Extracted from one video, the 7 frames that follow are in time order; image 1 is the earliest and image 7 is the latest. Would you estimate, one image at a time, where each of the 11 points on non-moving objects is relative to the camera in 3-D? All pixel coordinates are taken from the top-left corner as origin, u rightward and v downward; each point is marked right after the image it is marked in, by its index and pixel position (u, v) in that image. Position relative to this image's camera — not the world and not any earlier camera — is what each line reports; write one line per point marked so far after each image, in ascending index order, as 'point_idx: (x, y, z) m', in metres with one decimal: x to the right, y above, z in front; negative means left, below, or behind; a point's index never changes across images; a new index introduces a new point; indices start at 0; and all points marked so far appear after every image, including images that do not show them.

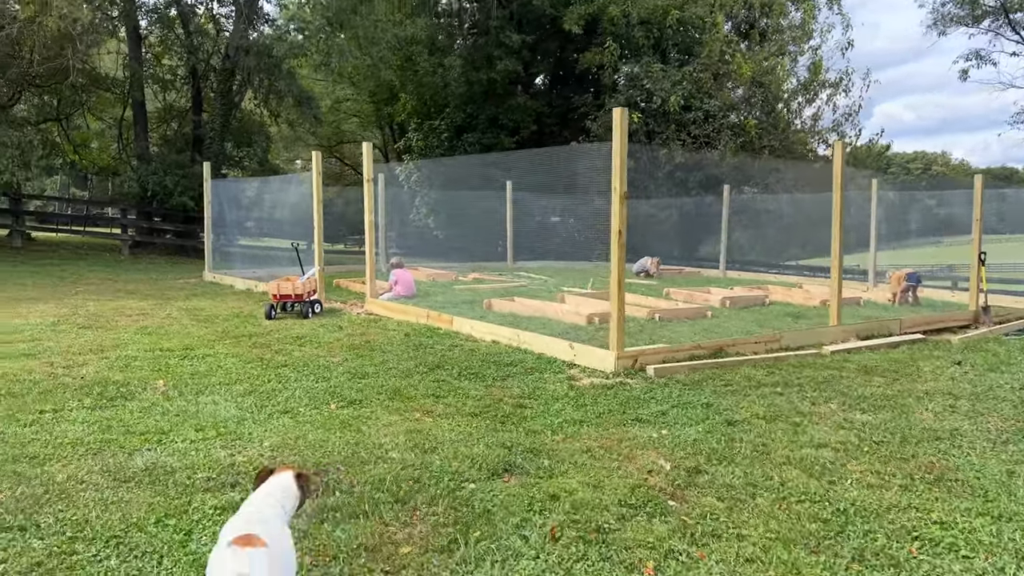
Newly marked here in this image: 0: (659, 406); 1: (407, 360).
0: (+0.8, -0.7, +4.7) m
1: (-0.8, -0.5, +5.9) m
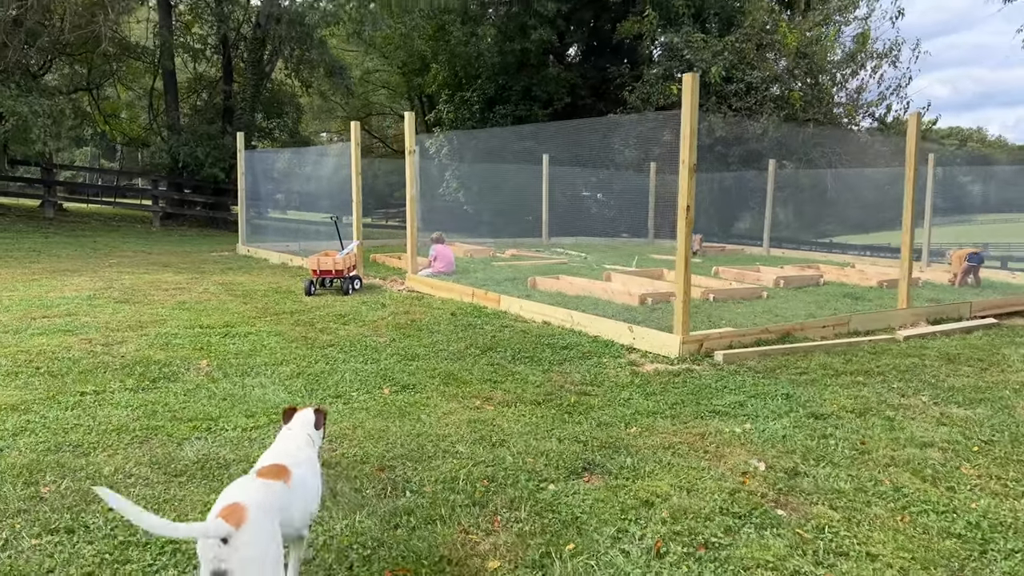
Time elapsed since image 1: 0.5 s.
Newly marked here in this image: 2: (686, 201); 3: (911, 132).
0: (+1.2, -0.6, +4.3) m
1: (-0.4, -0.4, +5.6) m
2: (+1.1, +0.6, +5.1) m
3: (+3.3, +1.3, +6.7) m
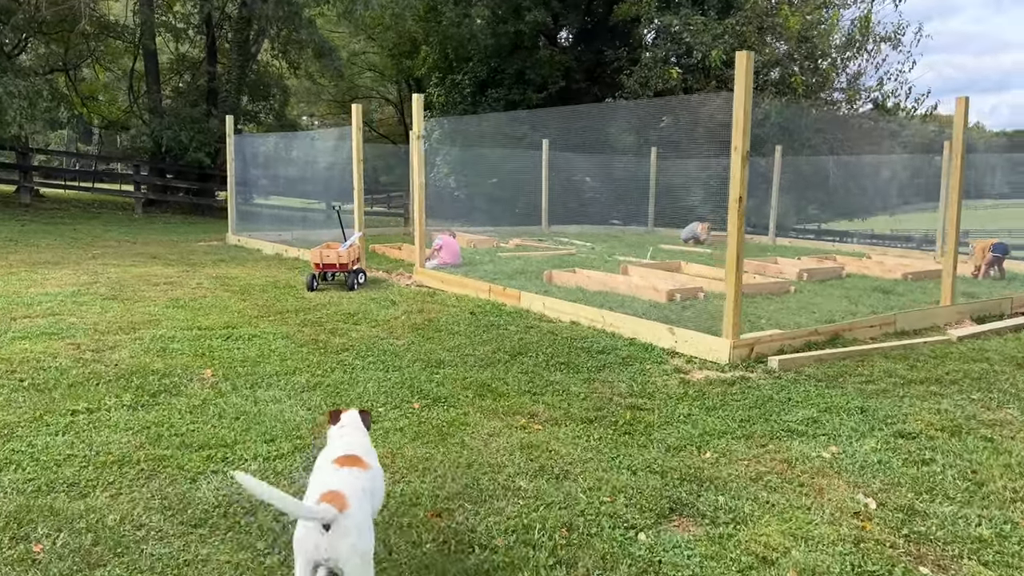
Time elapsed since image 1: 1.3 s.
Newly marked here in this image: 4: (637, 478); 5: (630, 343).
0: (+1.4, -0.6, +3.9) m
1: (-0.2, -0.4, +5.2) m
2: (+1.3, +0.6, +4.7) m
3: (+3.4, +1.3, +6.3) m
4: (+0.5, -0.7, +2.9) m
5: (+0.8, -0.4, +5.2) m
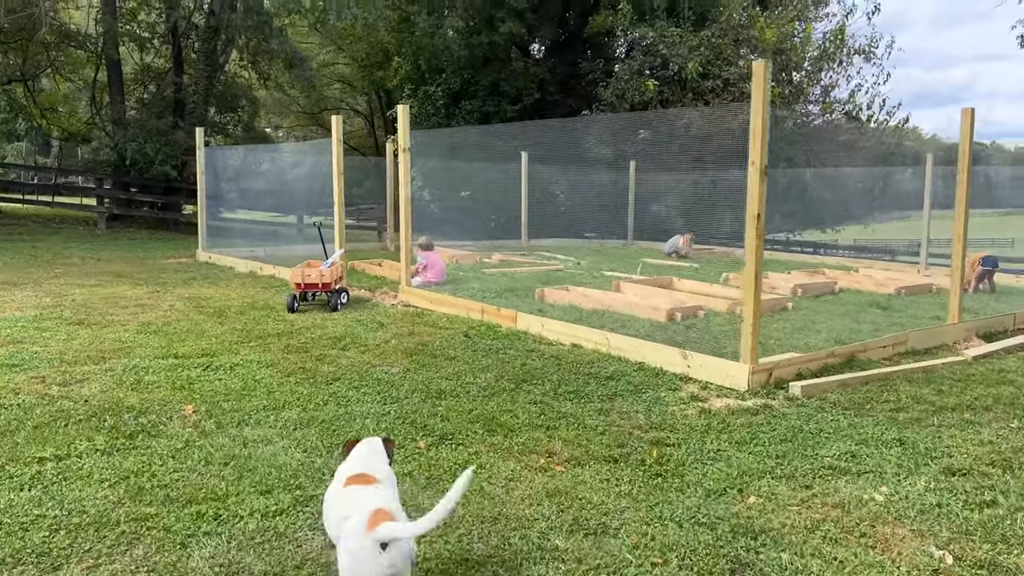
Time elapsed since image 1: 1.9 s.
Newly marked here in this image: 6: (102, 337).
0: (+1.5, -0.7, +3.6) m
1: (-0.2, -0.5, +4.8) m
2: (+1.3, +0.4, +4.4) m
3: (+3.4, +1.2, +6.1) m
4: (+0.6, -0.8, +2.6) m
5: (+0.8, -0.5, +4.9) m
6: (-2.8, -0.3, +5.6) m
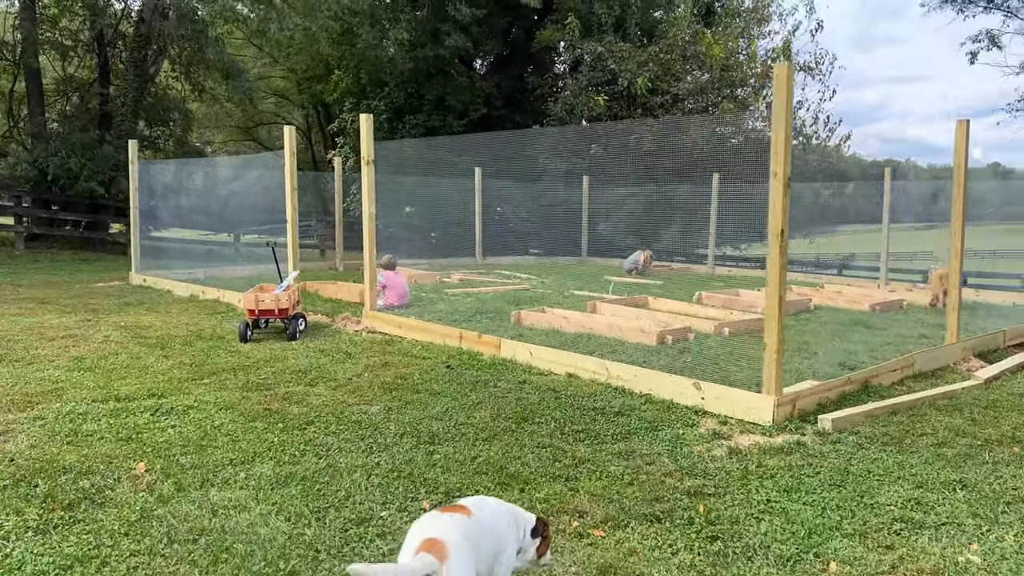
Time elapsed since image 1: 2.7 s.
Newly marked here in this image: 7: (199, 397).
0: (+1.6, -0.8, +3.2) m
1: (-0.2, -0.6, +4.3) m
2: (+1.3, +0.3, +4.0) m
3: (+3.2, +1.0, +5.9) m
4: (+0.7, -0.9, +2.2) m
5: (+0.7, -0.6, +4.5) m
6: (-2.9, -0.5, +4.8) m
7: (-1.8, -0.6, +4.5) m
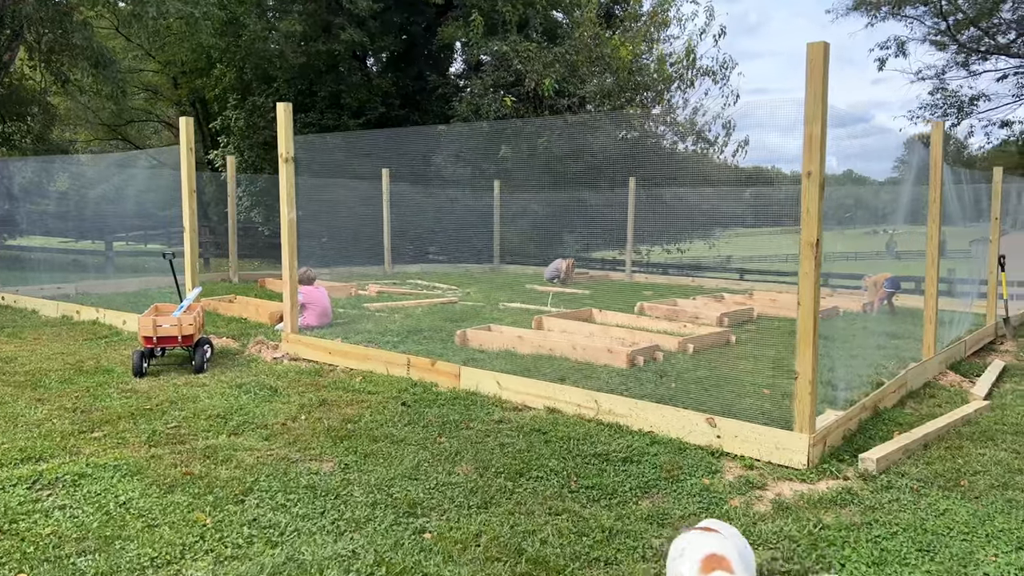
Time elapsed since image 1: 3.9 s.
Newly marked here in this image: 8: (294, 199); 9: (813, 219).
0: (+1.6, -0.9, +2.7) m
1: (-0.2, -0.8, +3.5) m
2: (+1.3, +0.2, +3.5) m
3: (+2.9, +1.0, +5.6) m
4: (+1.0, -1.0, +1.5) m
5: (+0.7, -0.7, +3.8) m
6: (-3.0, -0.7, +3.7) m
7: (-1.8, -0.7, +3.5) m
8: (-1.6, +0.6, +5.9) m
9: (+1.3, +0.3, +3.5) m
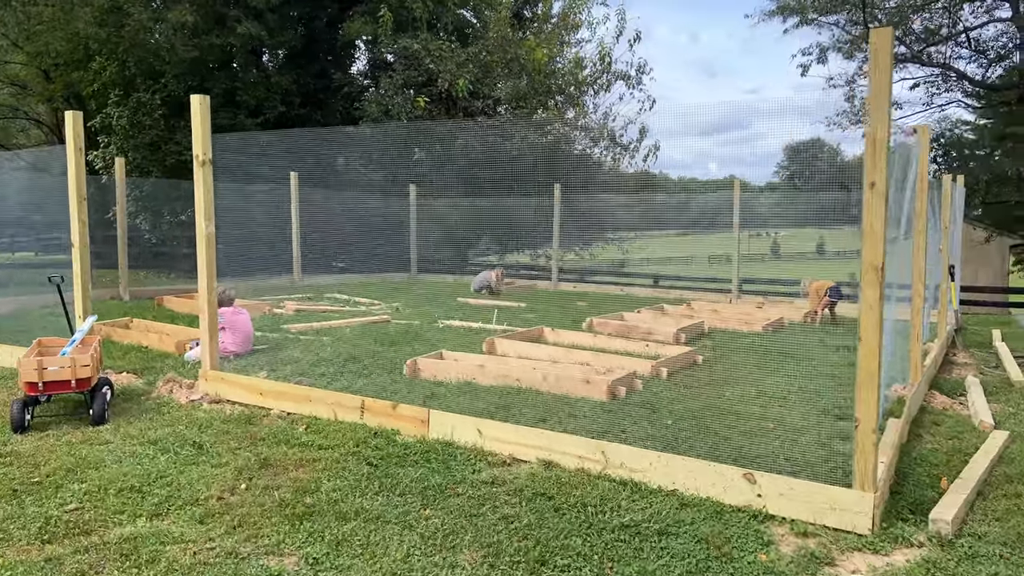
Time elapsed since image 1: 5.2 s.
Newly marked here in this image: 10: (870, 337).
0: (+1.8, -1.0, +2.2) m
1: (-0.2, -0.9, +2.8) m
2: (+1.3, +0.1, +2.9) m
3: (+2.6, +0.9, +5.2) m
4: (+1.3, -1.1, +1.0) m
5: (+0.7, -0.8, +3.2) m
6: (-2.9, -0.9, +2.6) m
7: (-1.8, -0.9, +2.6) m
8: (-1.8, +0.5, +4.9) m
9: (+1.3, +0.2, +2.9) m
10: (+1.3, -0.2, +3.0) m
